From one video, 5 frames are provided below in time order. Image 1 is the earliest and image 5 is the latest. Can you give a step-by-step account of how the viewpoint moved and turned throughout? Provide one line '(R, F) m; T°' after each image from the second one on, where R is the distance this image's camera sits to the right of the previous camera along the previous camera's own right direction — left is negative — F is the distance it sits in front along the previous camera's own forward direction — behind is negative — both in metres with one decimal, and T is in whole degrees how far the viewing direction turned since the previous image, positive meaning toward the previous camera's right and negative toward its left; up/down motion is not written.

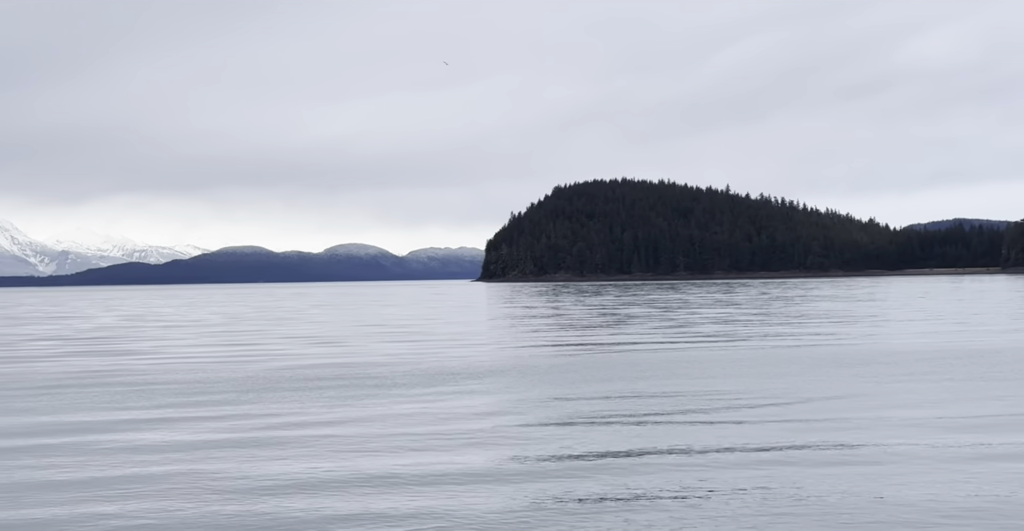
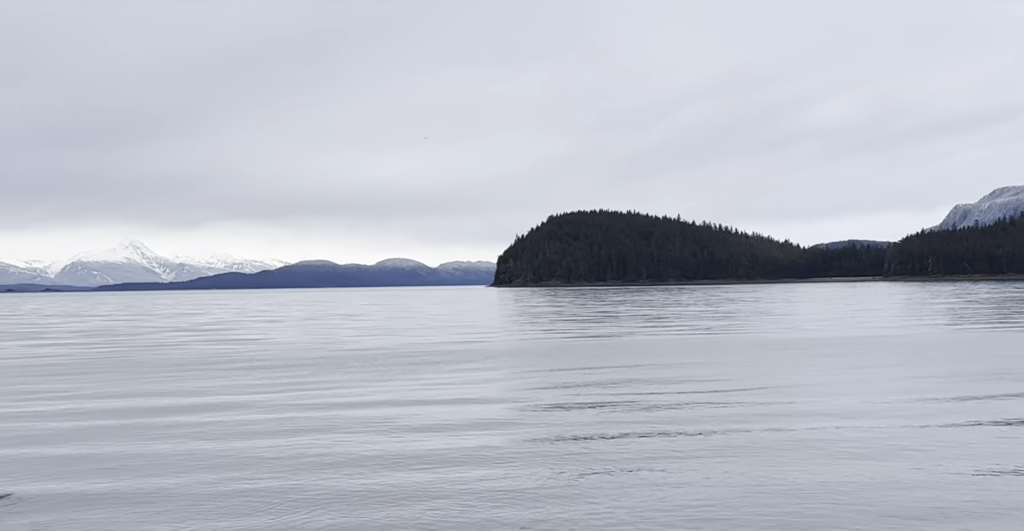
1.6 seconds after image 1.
(0.0, -3.8) m; 0°
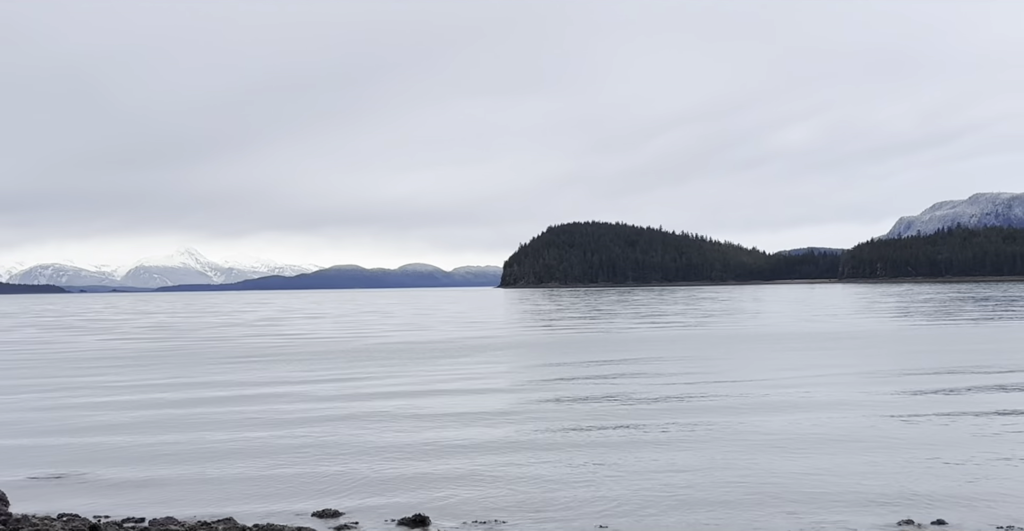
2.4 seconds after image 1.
(0.0, -2.4) m; 0°
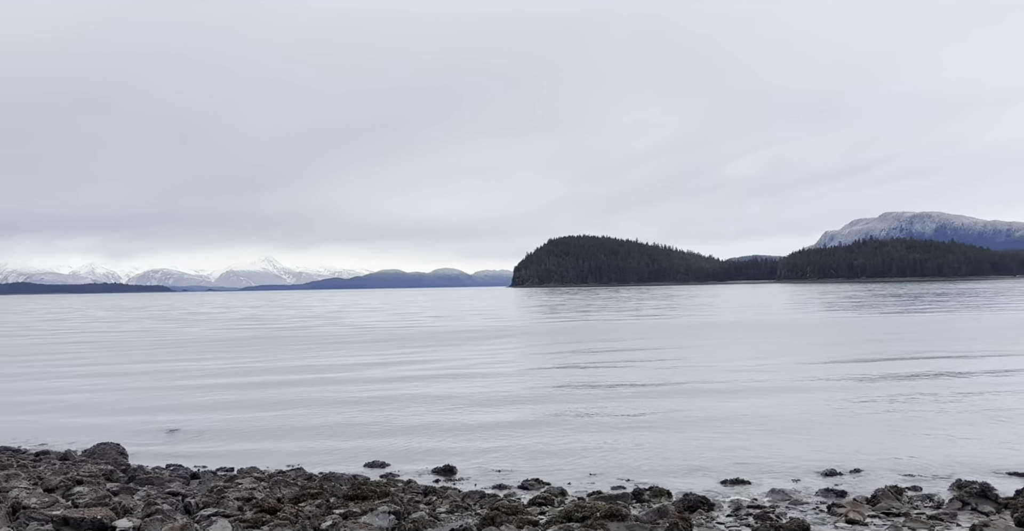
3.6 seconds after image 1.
(-0.2, -4.9) m; 0°
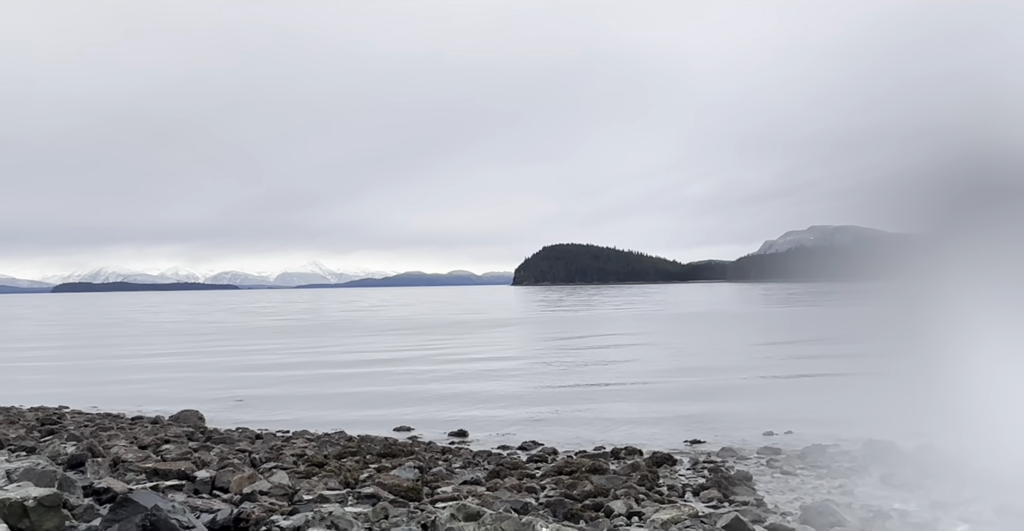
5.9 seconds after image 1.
(+0.1, -5.4) m; 0°
